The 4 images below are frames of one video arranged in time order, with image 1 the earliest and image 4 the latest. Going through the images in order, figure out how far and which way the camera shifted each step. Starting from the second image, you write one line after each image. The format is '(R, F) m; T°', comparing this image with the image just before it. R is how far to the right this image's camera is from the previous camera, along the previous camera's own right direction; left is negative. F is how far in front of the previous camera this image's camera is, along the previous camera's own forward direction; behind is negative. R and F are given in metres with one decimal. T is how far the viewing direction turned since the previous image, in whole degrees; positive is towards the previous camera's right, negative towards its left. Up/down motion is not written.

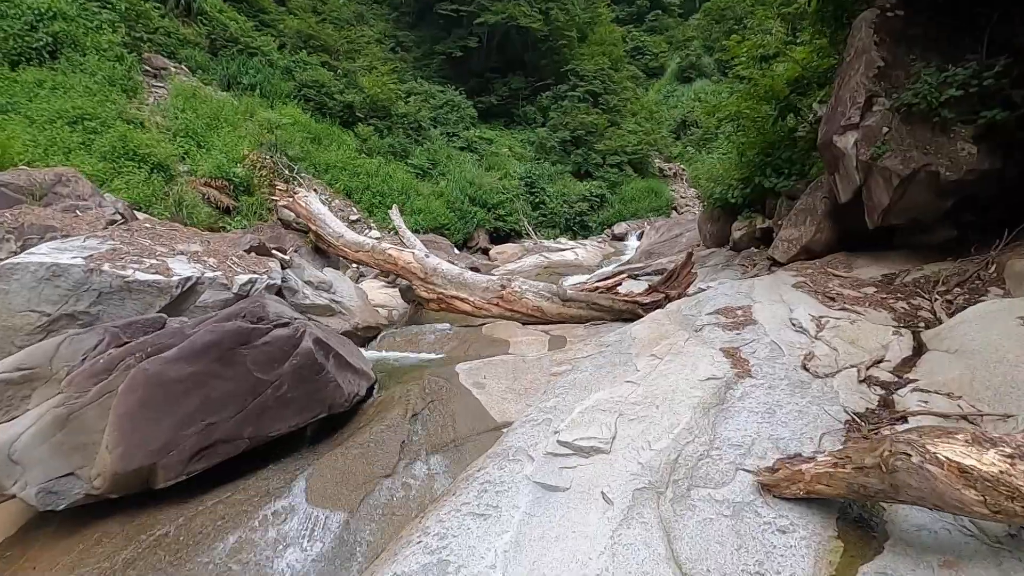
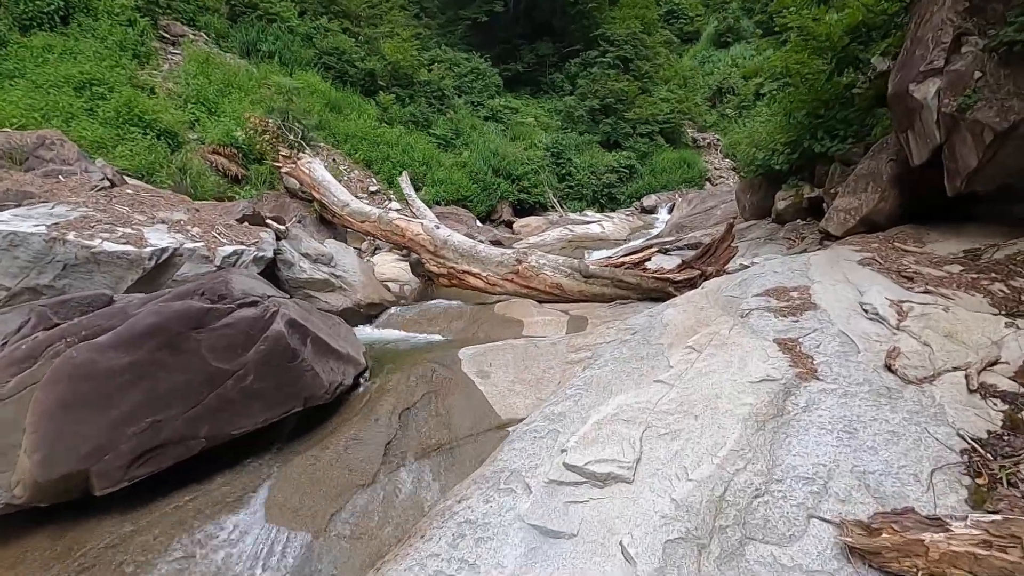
(+0.1, +0.6) m; -3°
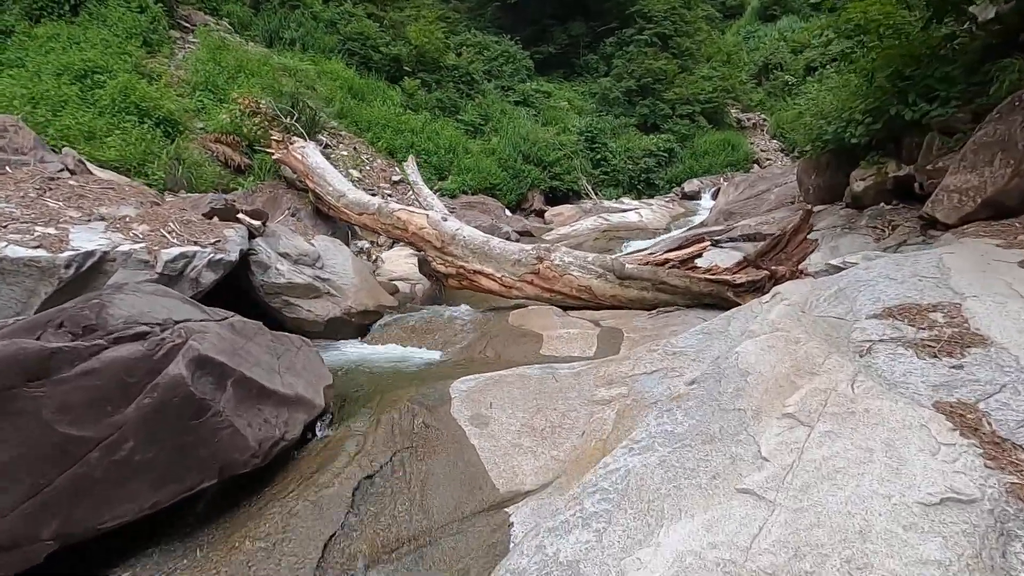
(+0.2, +1.1) m; -4°
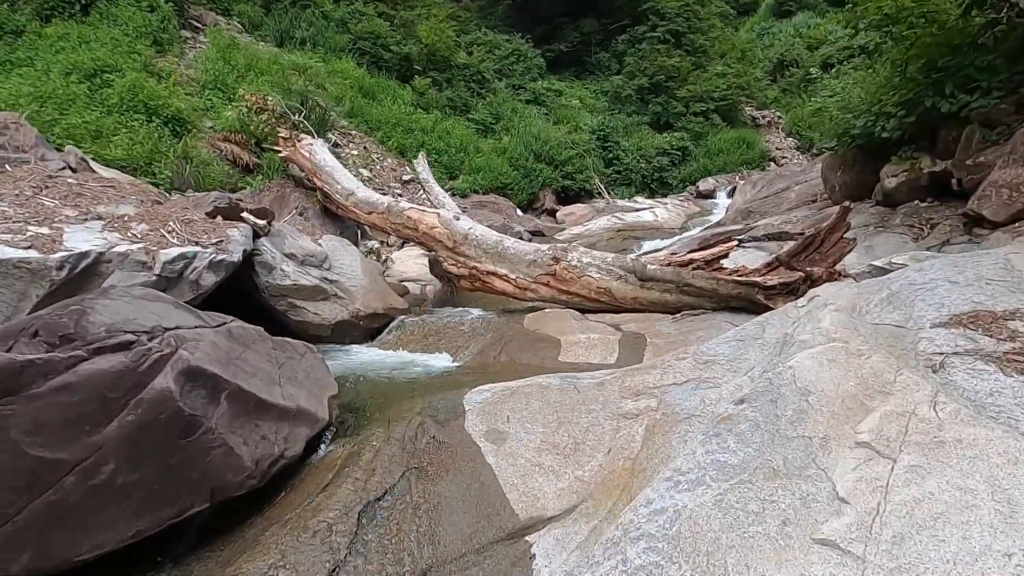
(0.0, +0.2) m; -1°
